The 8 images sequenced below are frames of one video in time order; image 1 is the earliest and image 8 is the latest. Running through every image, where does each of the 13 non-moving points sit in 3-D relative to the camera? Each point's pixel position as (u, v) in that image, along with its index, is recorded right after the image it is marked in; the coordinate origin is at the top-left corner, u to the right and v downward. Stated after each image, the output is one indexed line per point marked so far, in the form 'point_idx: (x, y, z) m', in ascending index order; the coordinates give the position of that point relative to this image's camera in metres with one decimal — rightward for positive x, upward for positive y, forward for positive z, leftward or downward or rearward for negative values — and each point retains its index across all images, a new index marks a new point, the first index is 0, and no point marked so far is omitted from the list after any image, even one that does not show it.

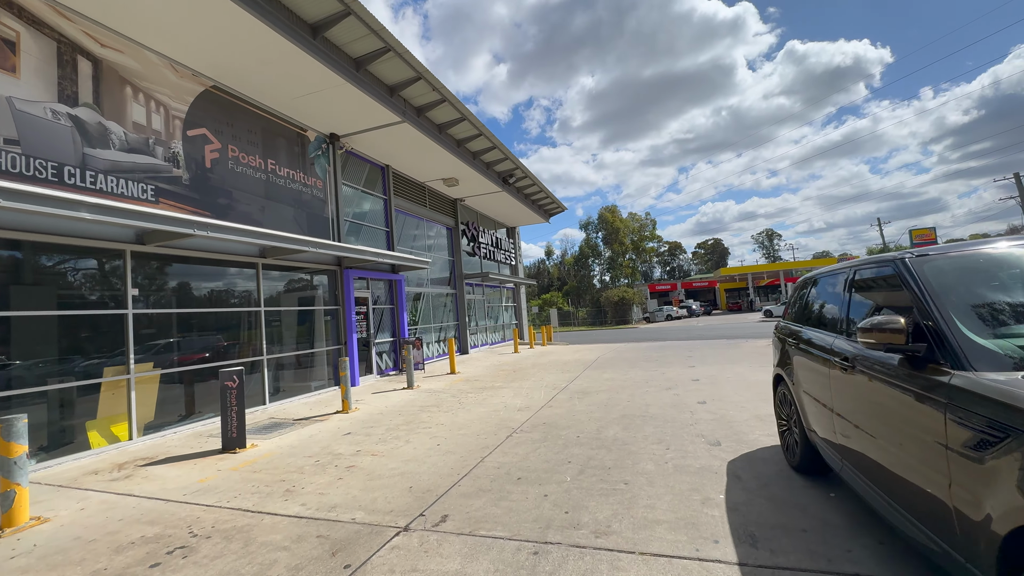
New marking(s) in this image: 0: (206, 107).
0: (-6.1, +3.6, +8.8) m
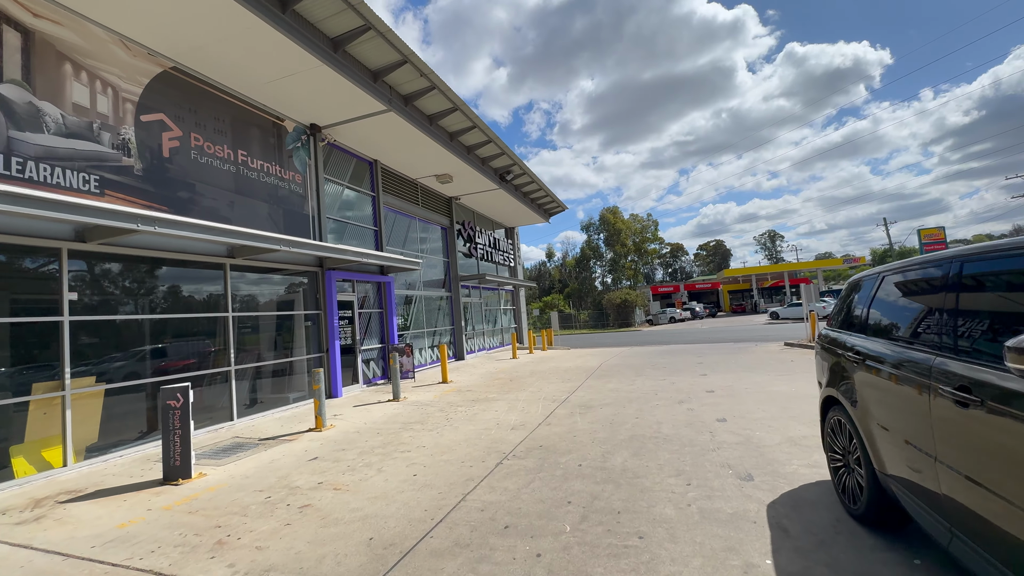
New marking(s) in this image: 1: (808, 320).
0: (-6.3, +3.6, +7.9) m
1: (+11.6, -1.3, +17.4) m
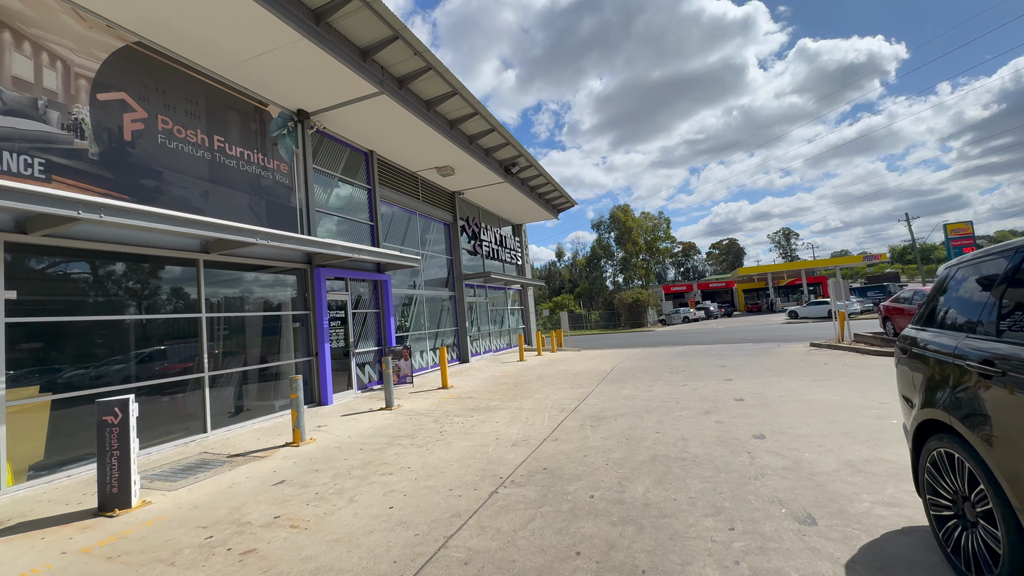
0: (-6.3, +3.6, +7.2) m
1: (+11.8, -1.1, +16.2) m
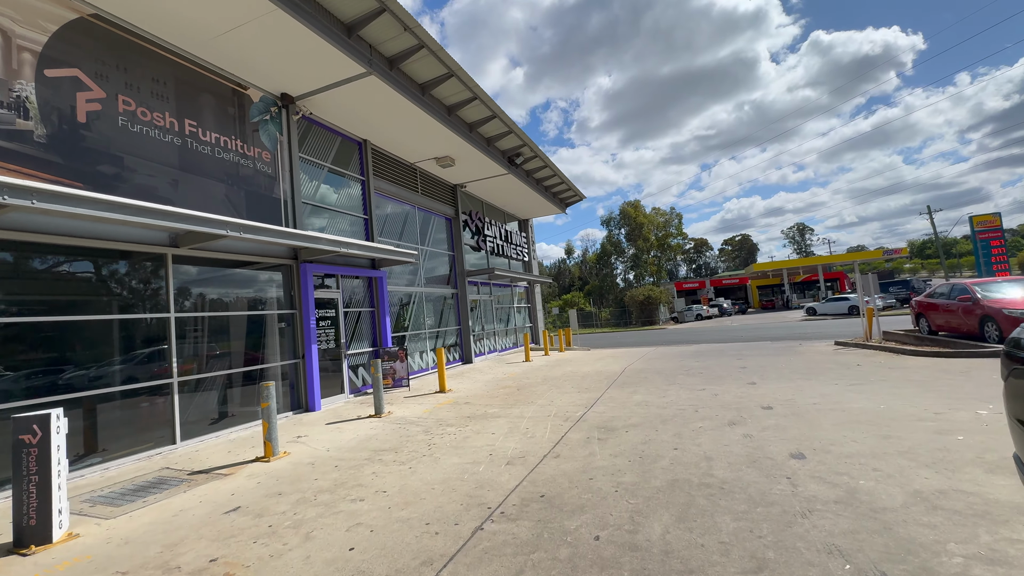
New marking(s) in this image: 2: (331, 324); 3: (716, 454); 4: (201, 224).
0: (-6.3, +3.6, +6.5) m
1: (+12.0, -0.9, +15.2) m
2: (-4.3, -0.9, +10.6) m
3: (+2.3, -1.8, +4.9) m
4: (-4.9, +1.0, +7.0) m
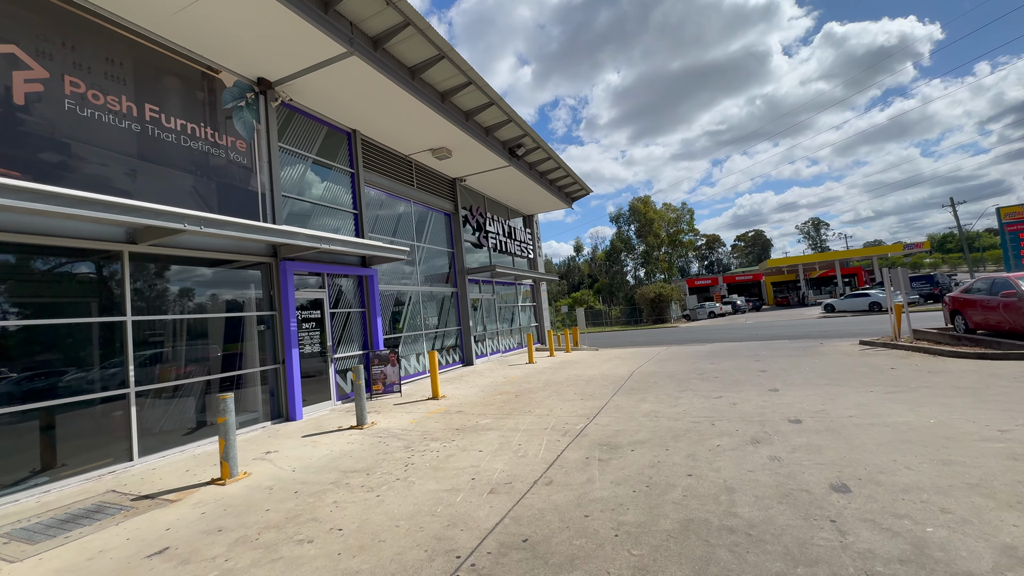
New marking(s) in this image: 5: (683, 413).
0: (-6.5, +3.6, +5.8) m
1: (+12.0, -0.8, +14.1) m
2: (-4.4, -0.8, +9.9) m
3: (+2.1, -1.8, +4.1) m
4: (-5.1, +1.0, +6.4) m
5: (+2.6, -1.9, +6.9) m
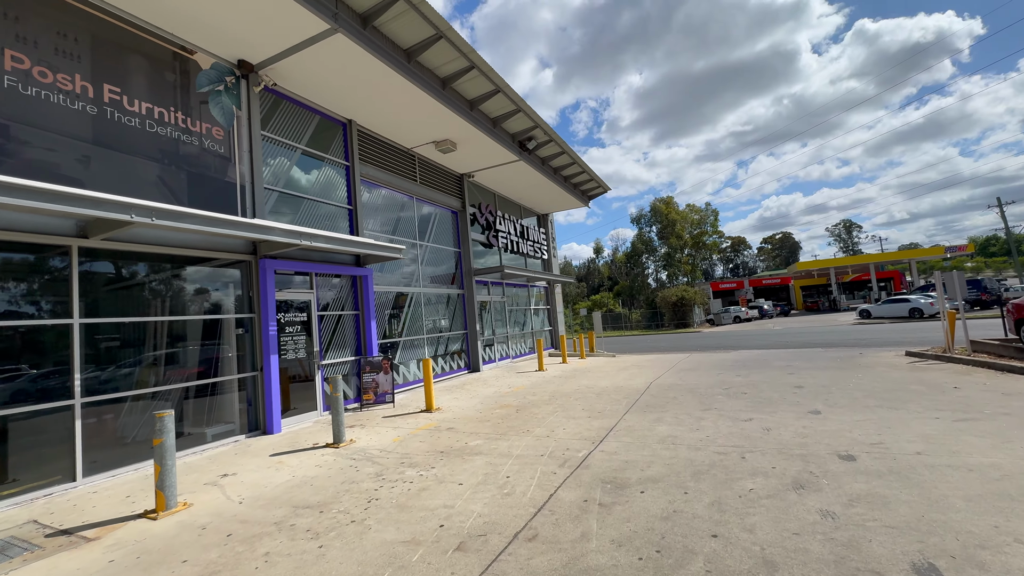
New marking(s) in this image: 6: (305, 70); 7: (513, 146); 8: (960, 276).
0: (-6.6, +3.6, +5.2) m
1: (+12.2, -0.9, +12.6) m
2: (-4.3, -0.9, +9.2) m
3: (+1.8, -1.8, +3.1) m
4: (-5.2, +1.0, +5.7) m
5: (+2.5, -2.0, +5.8) m
6: (-4.1, +4.3, +8.8) m
7: (0.0, +4.5, +14.0) m
8: (+12.8, +0.4, +12.8) m
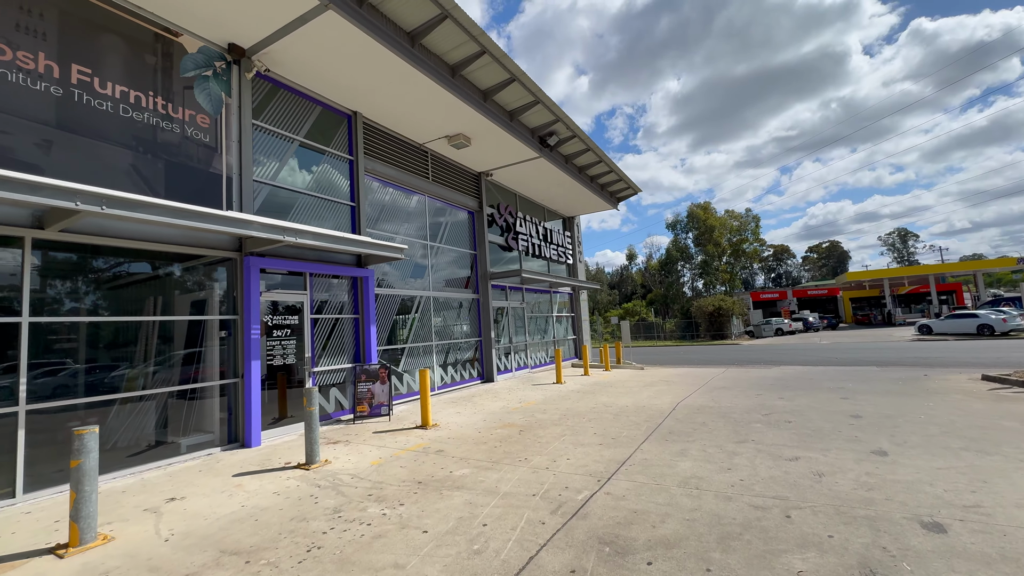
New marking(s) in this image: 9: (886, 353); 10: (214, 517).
0: (-6.7, +3.7, +4.8) m
1: (+12.6, -1.3, +10.7) m
2: (-4.2, -0.9, +8.5) m
3: (+1.5, -1.9, +2.0) m
4: (-5.3, +1.1, +5.1) m
5: (+2.4, -2.1, +4.7) m
6: (-3.9, +4.3, +8.2) m
7: (+0.6, +4.3, +13.1) m
8: (+13.2, 0.0, +10.9) m
9: (+16.5, -2.9, +19.6) m
10: (-3.0, -2.4, +4.6) m
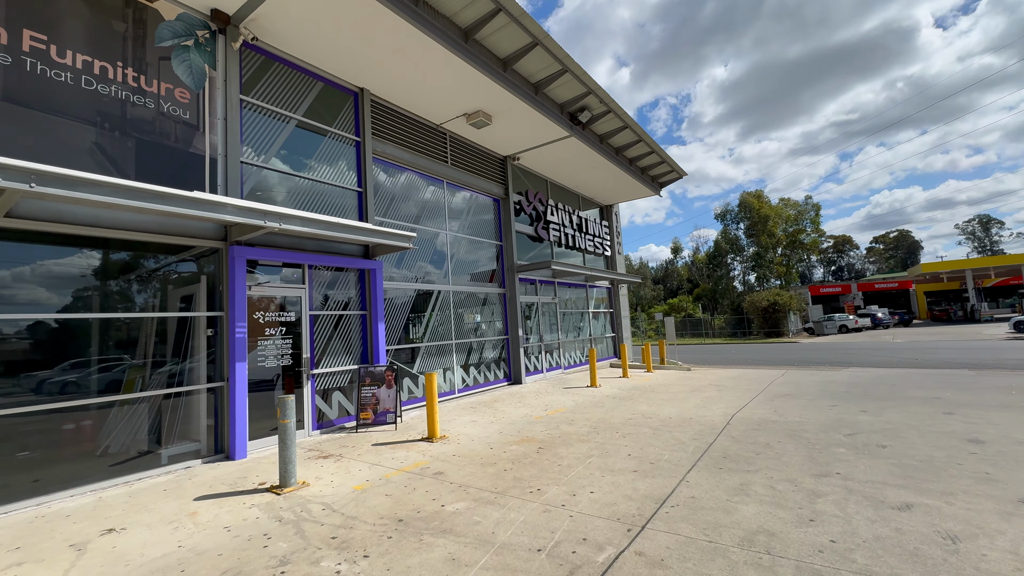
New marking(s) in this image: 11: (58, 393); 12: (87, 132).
0: (-6.7, +3.8, +4.2) m
1: (+13.1, -1.0, +8.4) m
2: (-3.9, -0.8, +7.7) m
3: (+1.2, -1.8, +0.7) m
4: (-5.2, +1.1, +4.4) m
5: (+2.3, -1.9, +3.3) m
6: (-3.6, +4.4, +7.4) m
7: (+1.3, +4.5, +11.7) m
8: (+13.6, +0.3, +8.5) m
9: (+17.8, -2.6, +16.8) m
10: (-3.0, -2.3, +3.7) m
11: (-5.7, -1.3, +5.4) m
12: (-5.4, +2.0, +5.7) m
